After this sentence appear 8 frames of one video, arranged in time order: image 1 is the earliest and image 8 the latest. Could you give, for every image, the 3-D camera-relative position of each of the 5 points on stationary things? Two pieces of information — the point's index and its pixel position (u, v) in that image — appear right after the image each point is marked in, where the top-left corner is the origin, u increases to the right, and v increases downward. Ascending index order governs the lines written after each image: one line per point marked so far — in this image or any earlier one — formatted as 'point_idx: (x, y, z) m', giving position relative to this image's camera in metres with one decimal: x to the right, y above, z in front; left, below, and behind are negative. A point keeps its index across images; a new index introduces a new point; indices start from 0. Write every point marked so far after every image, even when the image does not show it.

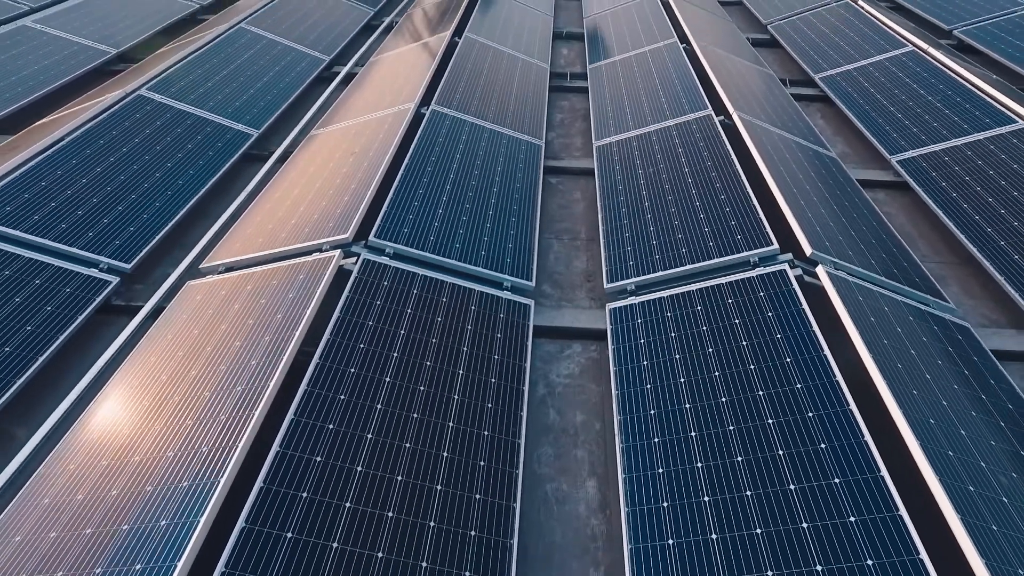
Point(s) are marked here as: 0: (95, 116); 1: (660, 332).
0: (-9.9, +4.1, +15.1) m
1: (+2.3, -0.7, +10.0) m
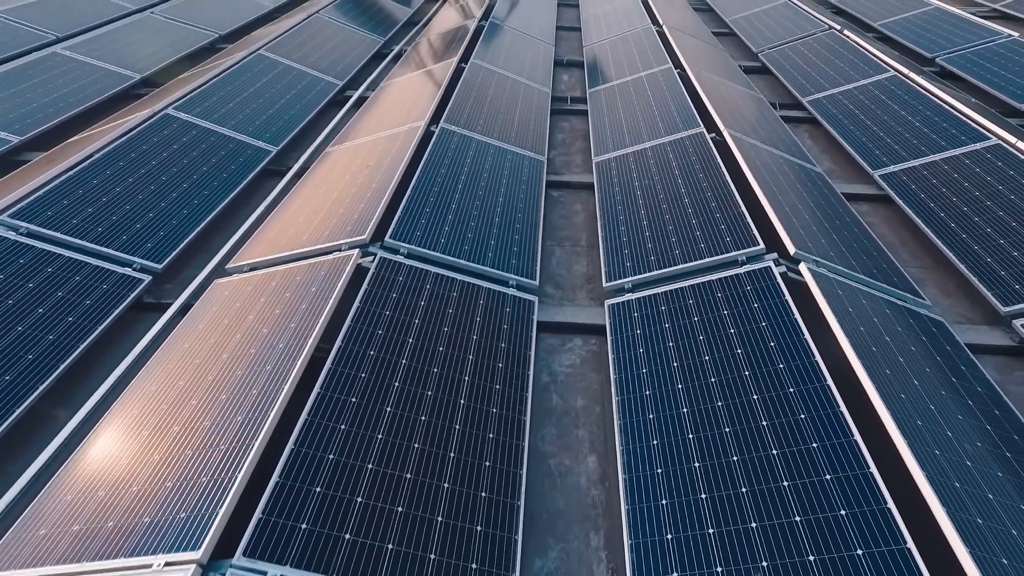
0: (-9.8, +4.0, +16.1) m
1: (+2.4, -0.6, +10.8) m
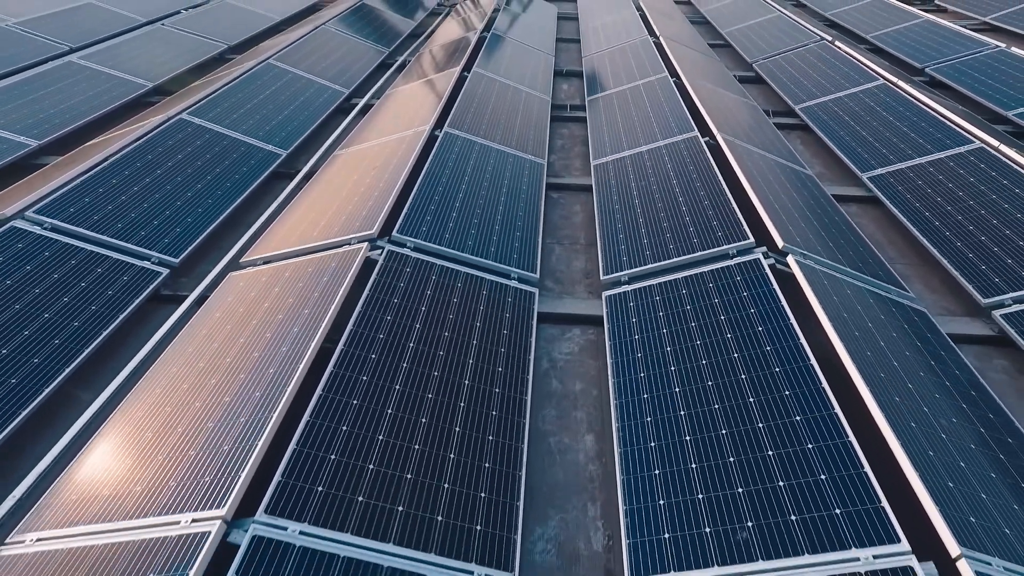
0: (-9.8, +4.0, +16.8) m
1: (+2.5, -0.4, +11.3) m
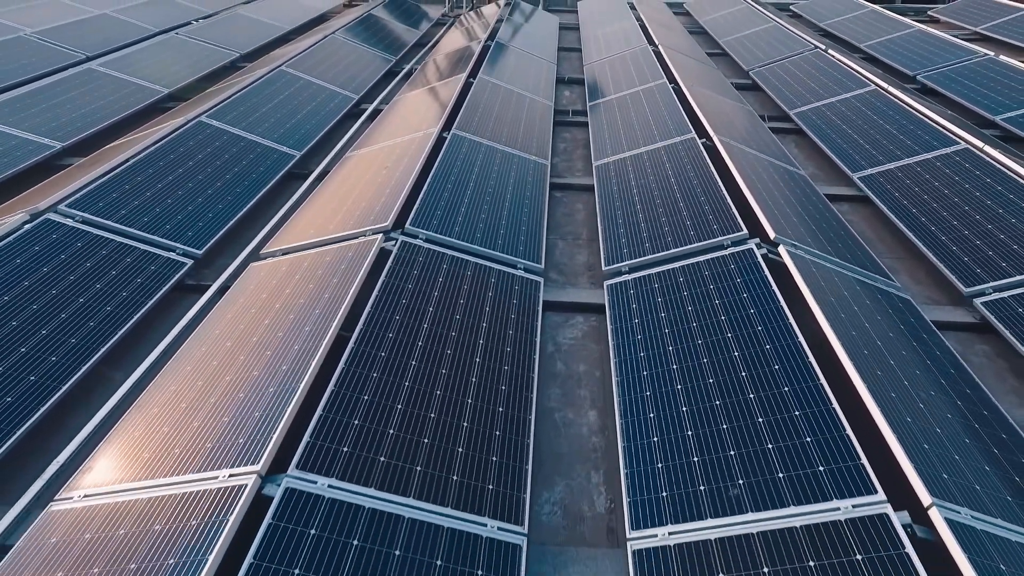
0: (-9.6, +4.2, +17.5) m
1: (+2.6, -0.2, +12.0) m
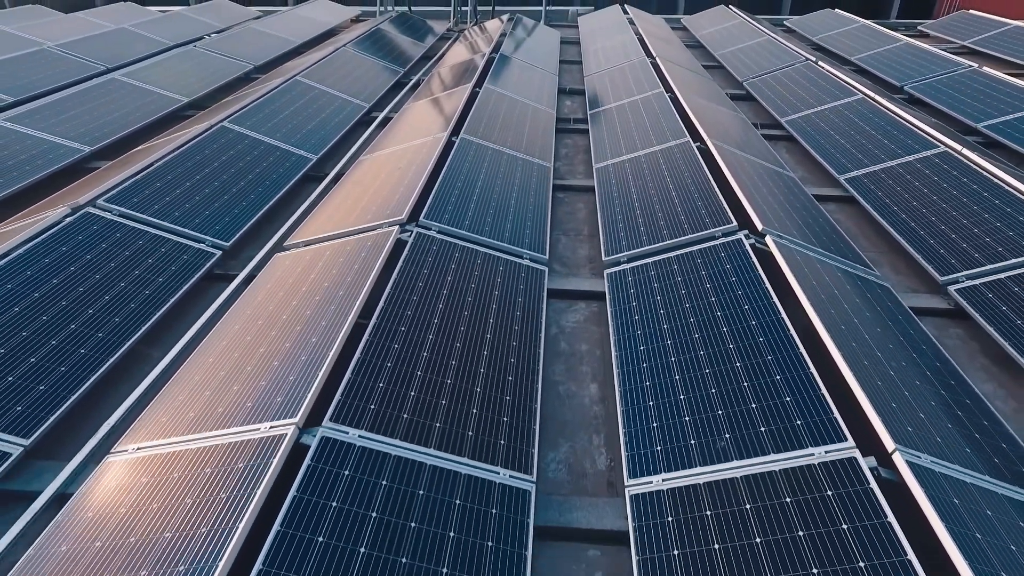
0: (-9.5, +4.3, +18.5) m
1: (+2.7, 0.0, +12.9) m
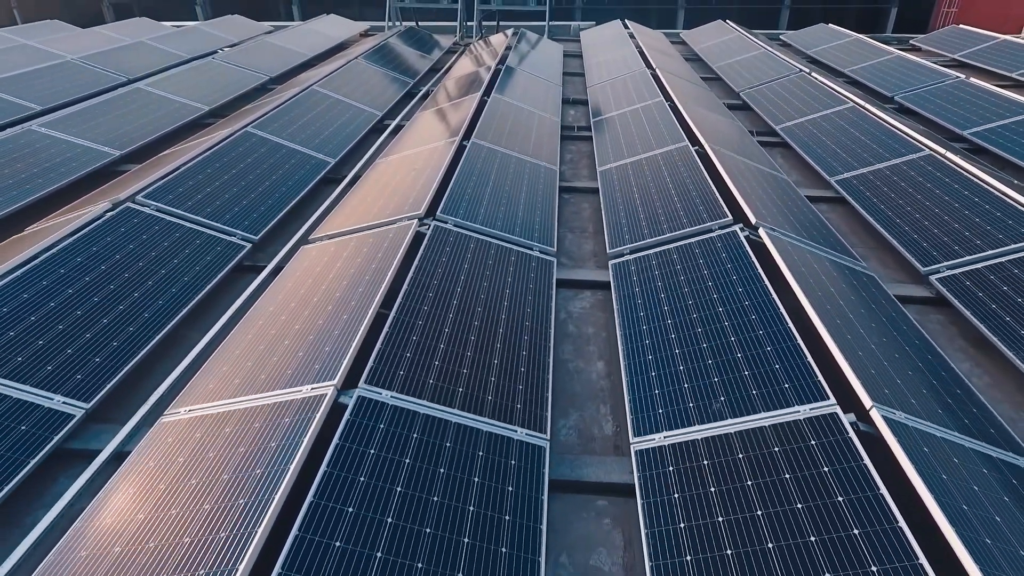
0: (-9.2, +4.4, +19.6) m
1: (+3.0, +0.3, +13.9) m
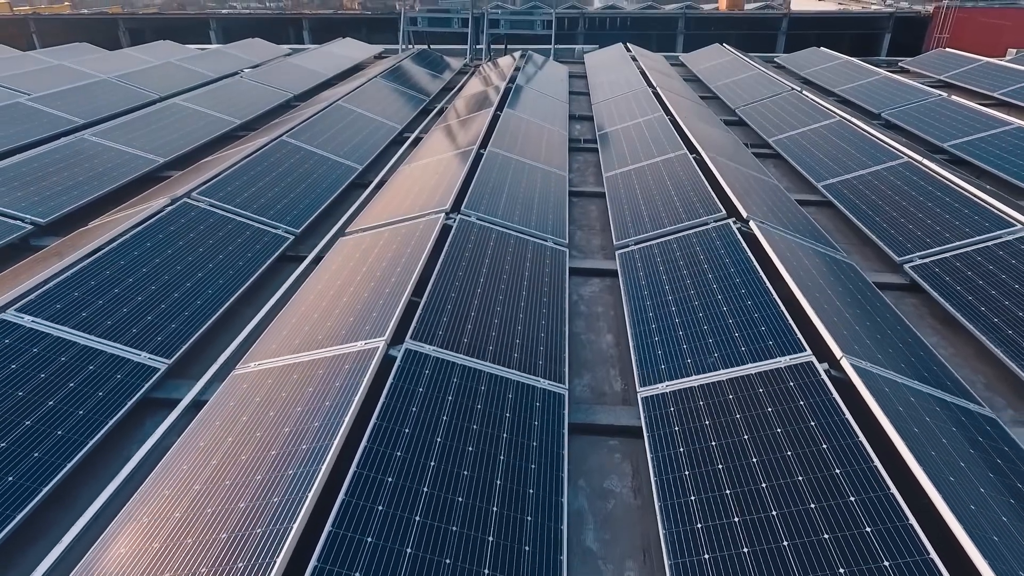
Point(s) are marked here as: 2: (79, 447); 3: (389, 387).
0: (-8.8, +4.6, +21.4) m
1: (+3.4, +0.6, +15.5) m
2: (-6.6, -2.4, +9.8) m
3: (-2.0, -1.6, +10.0) m
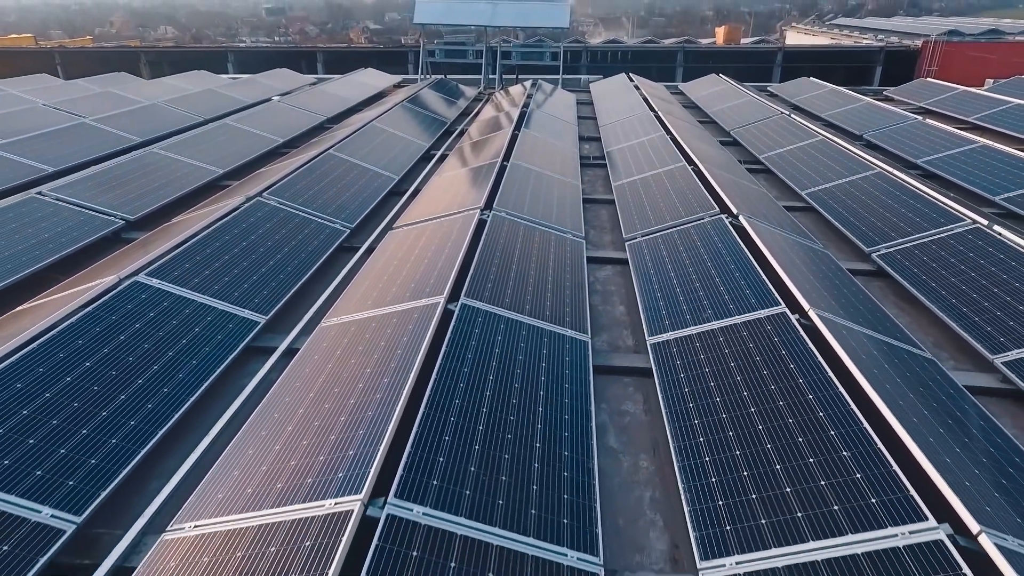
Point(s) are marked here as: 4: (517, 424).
0: (-8.0, +4.8, +24.4) m
1: (+4.1, +1.1, +18.2) m
2: (-5.9, -1.7, +12.4) m
3: (-1.2, -0.9, +12.6) m
4: (+0.1, -2.4, +10.8) m
